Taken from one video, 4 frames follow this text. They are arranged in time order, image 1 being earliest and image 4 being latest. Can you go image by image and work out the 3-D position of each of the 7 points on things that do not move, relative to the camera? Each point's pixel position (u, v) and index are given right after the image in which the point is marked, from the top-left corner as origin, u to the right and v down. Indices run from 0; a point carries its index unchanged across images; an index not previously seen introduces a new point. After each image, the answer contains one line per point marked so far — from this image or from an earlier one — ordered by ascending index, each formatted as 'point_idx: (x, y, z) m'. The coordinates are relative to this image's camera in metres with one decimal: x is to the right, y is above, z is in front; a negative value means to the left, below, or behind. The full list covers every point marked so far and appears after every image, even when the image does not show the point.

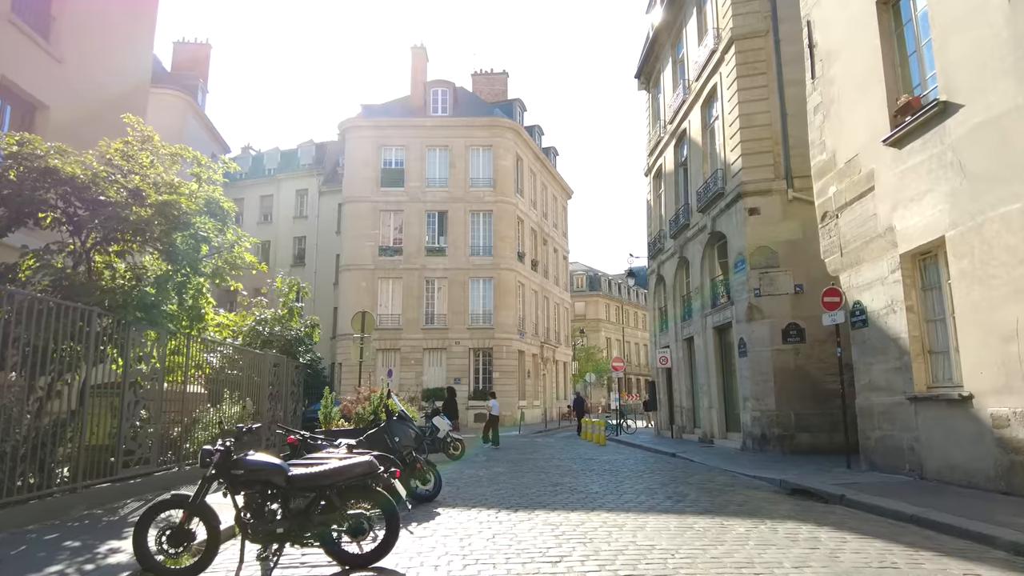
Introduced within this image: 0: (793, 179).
0: (+7.1, +2.8, +16.5) m
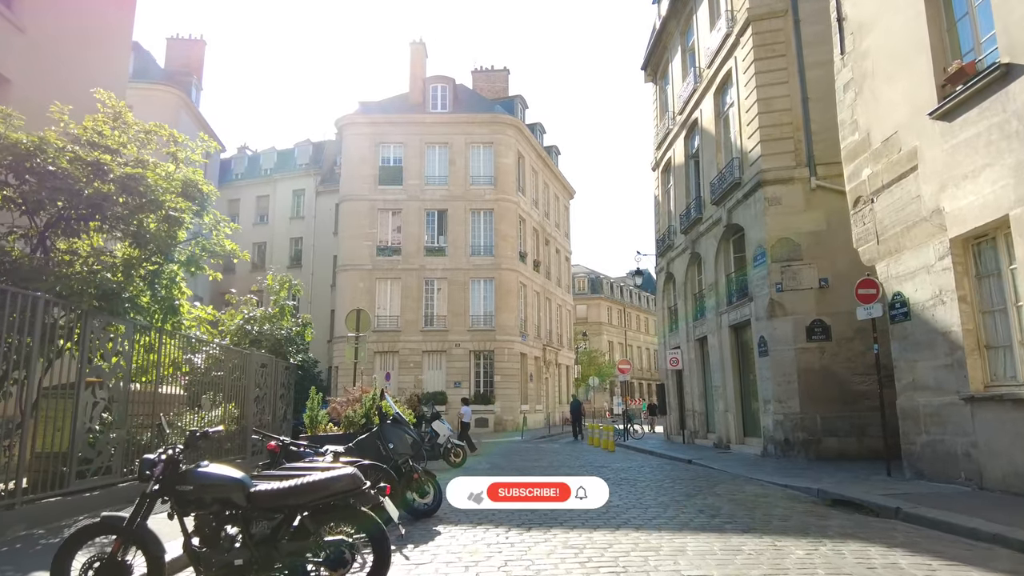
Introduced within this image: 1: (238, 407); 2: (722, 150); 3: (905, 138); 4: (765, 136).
0: (+7.2, +2.9, +15.4) m
1: (-5.5, -2.4, +13.0) m
2: (+6.2, +4.1, +19.2) m
3: (+6.3, +2.4, +10.4) m
4: (+6.2, +3.7, +15.9) m
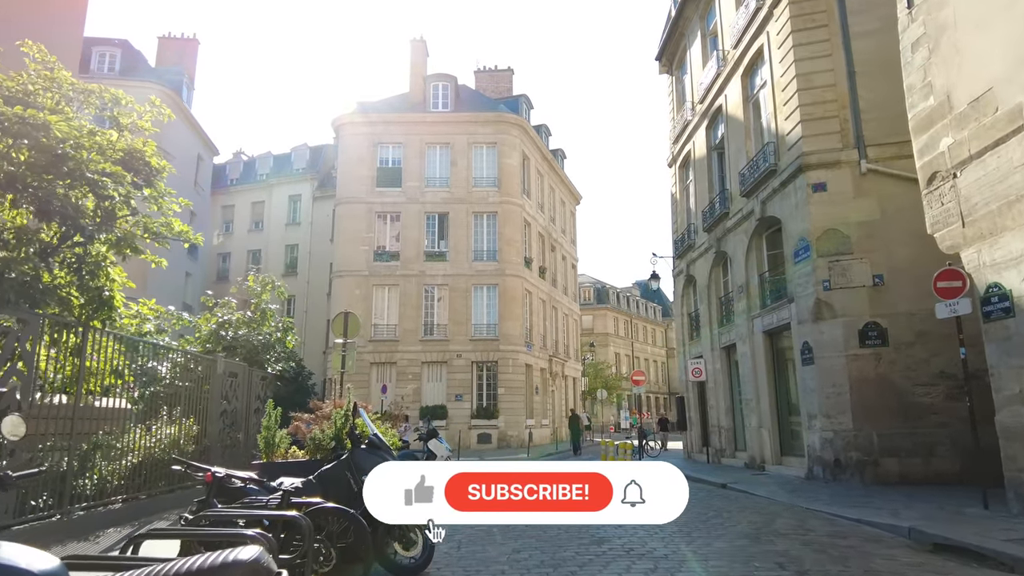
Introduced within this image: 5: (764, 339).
0: (+7.4, +2.9, +13.6) m
1: (-5.3, -2.3, +11.0) m
2: (+6.4, +4.0, +17.3) m
3: (+6.4, +2.5, +8.5) m
4: (+6.3, +3.7, +14.0) m
5: (+6.3, -1.3, +16.3) m
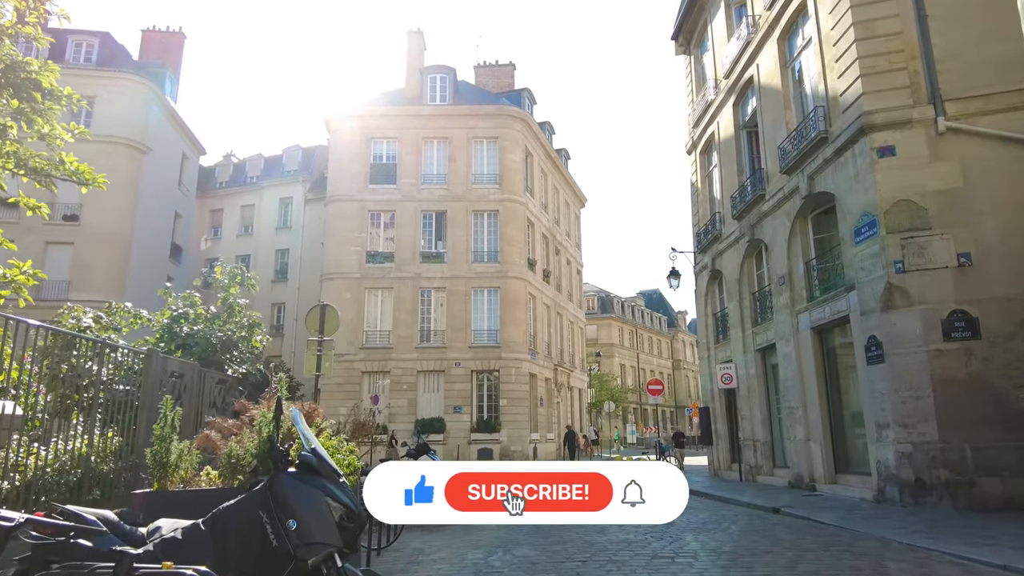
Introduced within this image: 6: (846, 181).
0: (+7.5, +3.2, +11.3) m
1: (-5.2, -2.0, +8.7) m
2: (+6.5, +4.2, +15.1) m
3: (+6.6, +2.9, +6.3) m
4: (+6.5, +4.0, +11.8) m
5: (+6.4, -1.0, +14.0) m
6: (+6.3, +2.0, +12.2) m
